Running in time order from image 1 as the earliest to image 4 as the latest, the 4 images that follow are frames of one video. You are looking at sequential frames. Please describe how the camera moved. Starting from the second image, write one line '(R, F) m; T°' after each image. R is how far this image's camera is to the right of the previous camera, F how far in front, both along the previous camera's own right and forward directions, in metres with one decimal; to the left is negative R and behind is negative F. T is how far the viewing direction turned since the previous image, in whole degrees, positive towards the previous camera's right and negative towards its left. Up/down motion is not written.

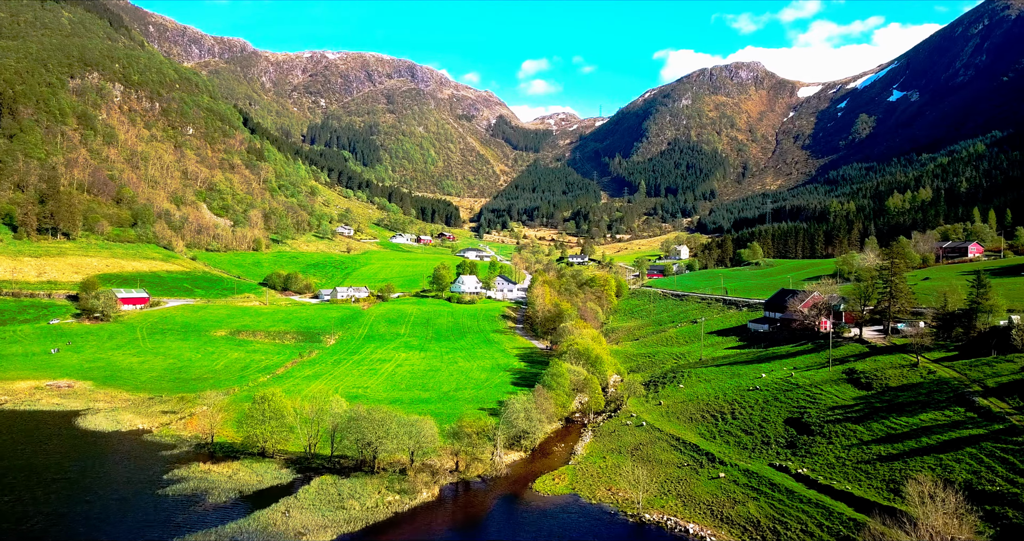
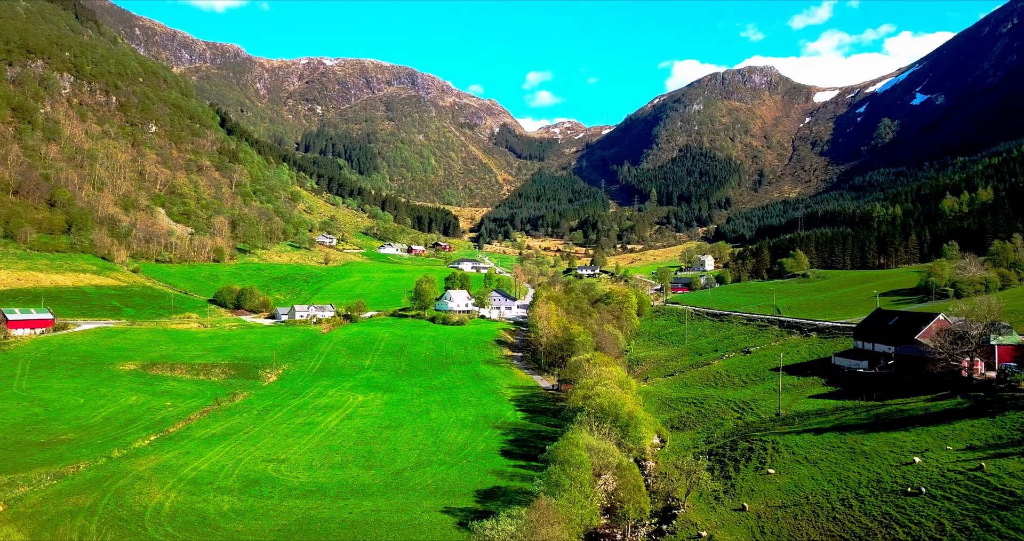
(+1.0, +22.3) m; 0°
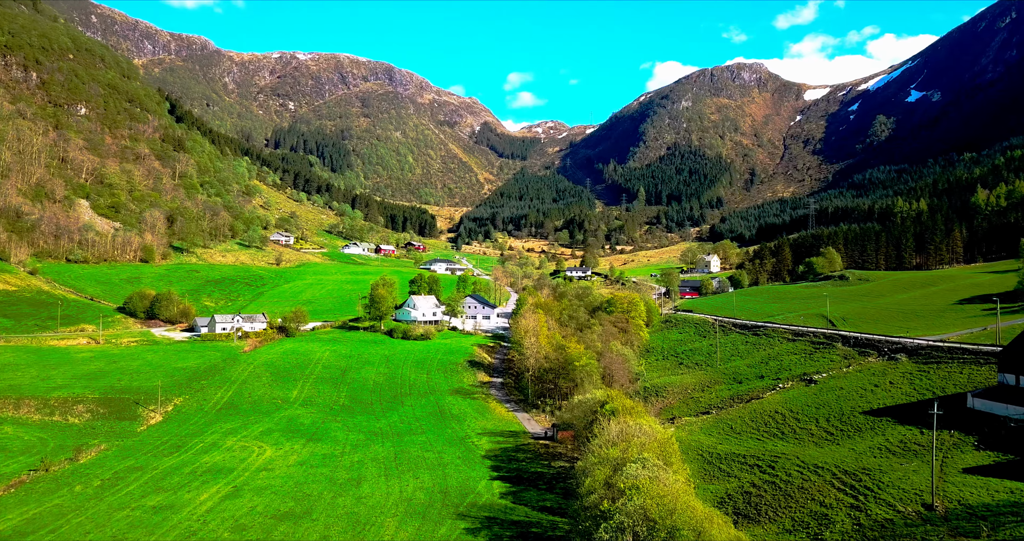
(+0.4, +19.9) m; +1°
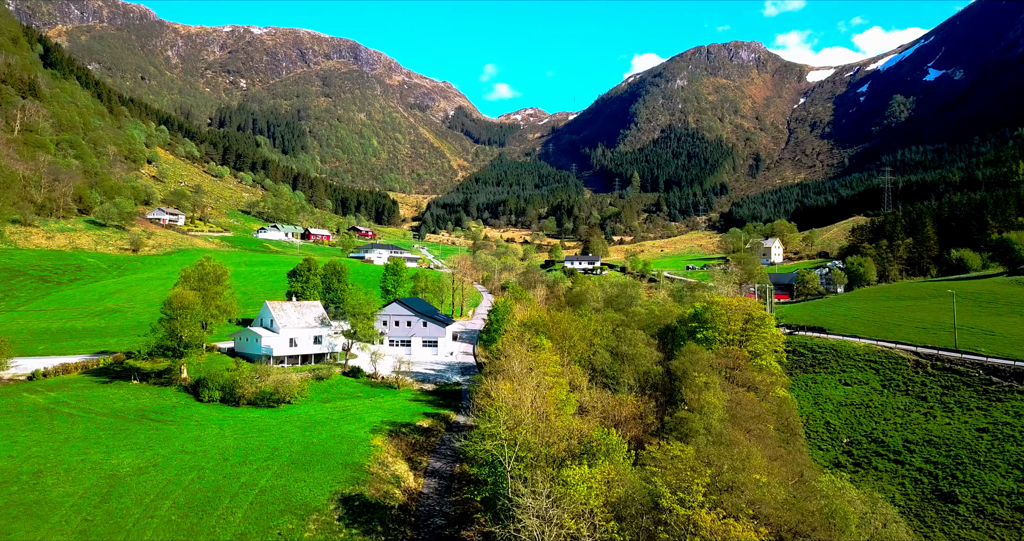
(+0.5, +44.6) m; +2°
